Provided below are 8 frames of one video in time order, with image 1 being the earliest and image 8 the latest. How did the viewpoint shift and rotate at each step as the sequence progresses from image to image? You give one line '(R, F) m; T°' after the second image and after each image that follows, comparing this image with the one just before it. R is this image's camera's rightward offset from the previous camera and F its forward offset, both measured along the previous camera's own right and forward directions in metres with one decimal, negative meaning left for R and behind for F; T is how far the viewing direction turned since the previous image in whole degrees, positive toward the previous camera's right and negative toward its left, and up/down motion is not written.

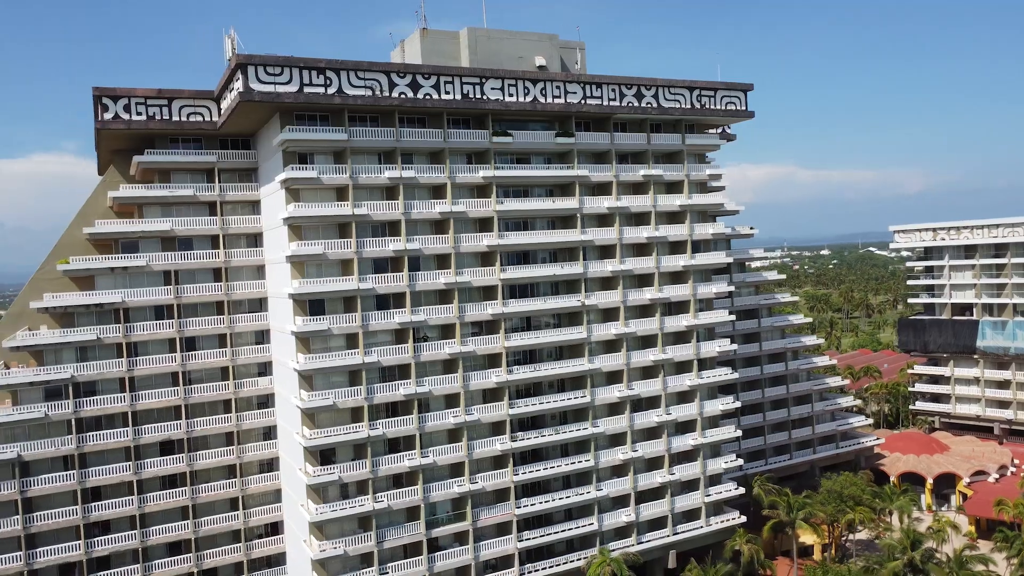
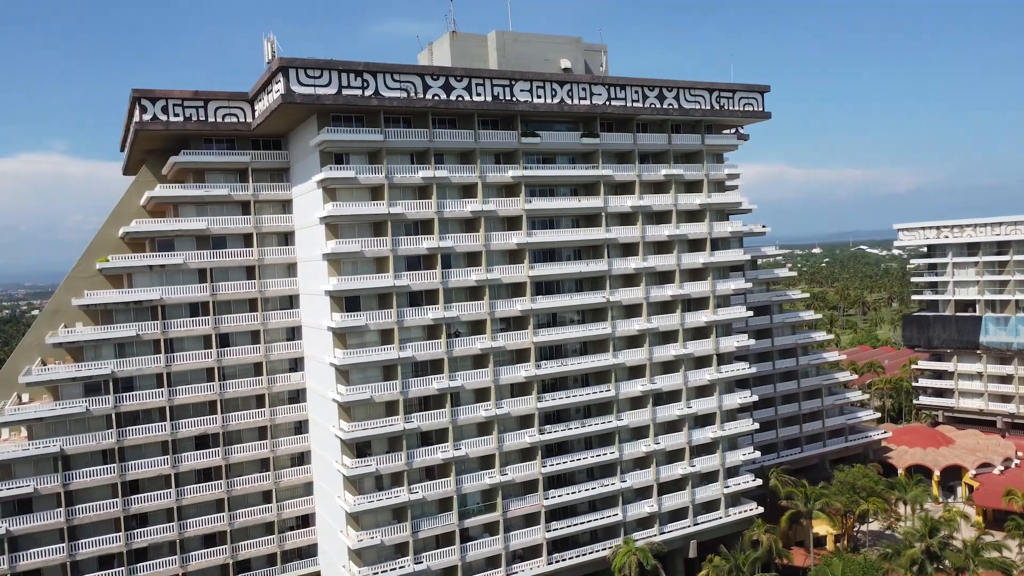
(-2.0, -1.1) m; +1°
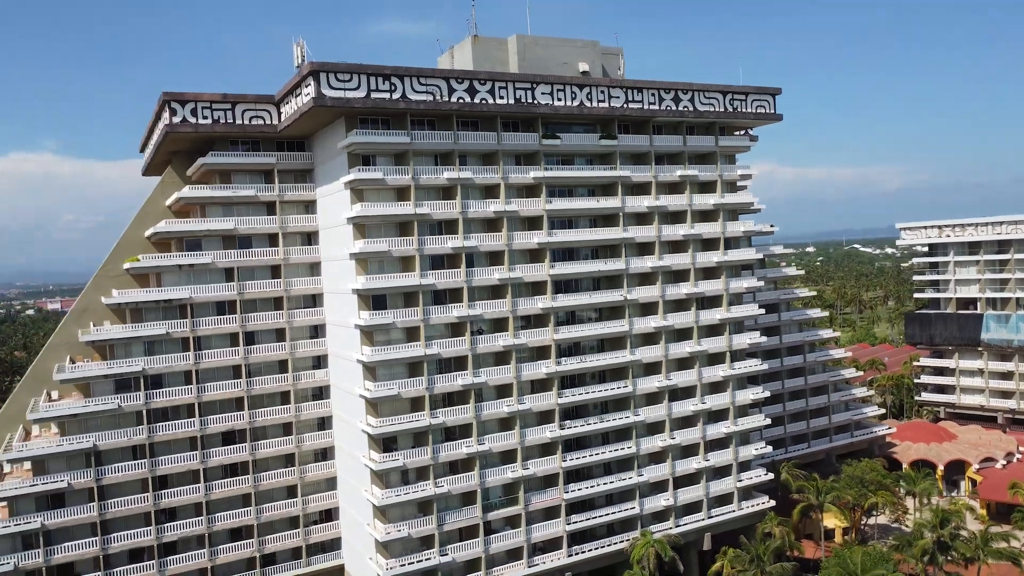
(-1.5, -1.0) m; 0°
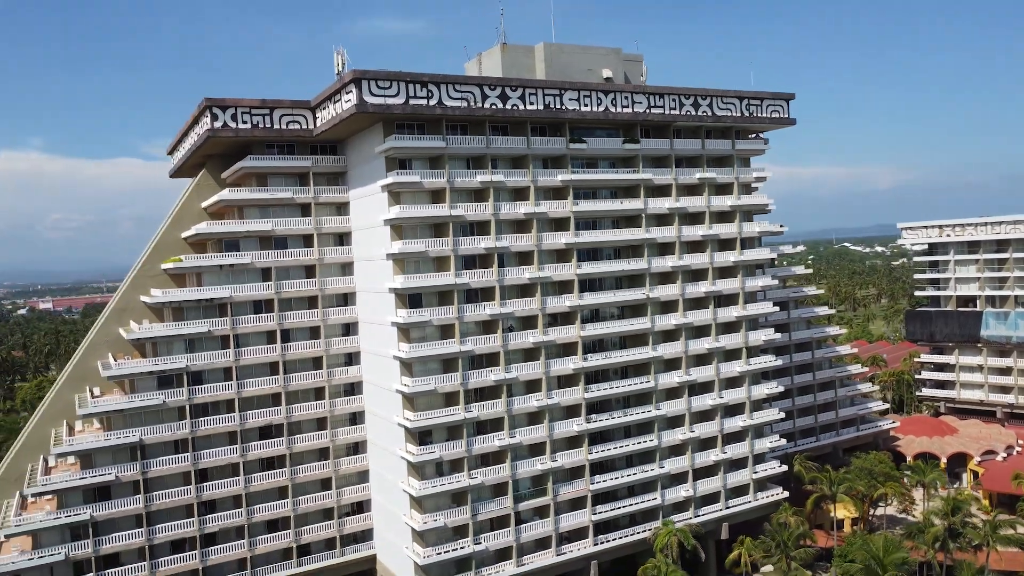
(-2.2, -1.6) m; +1°
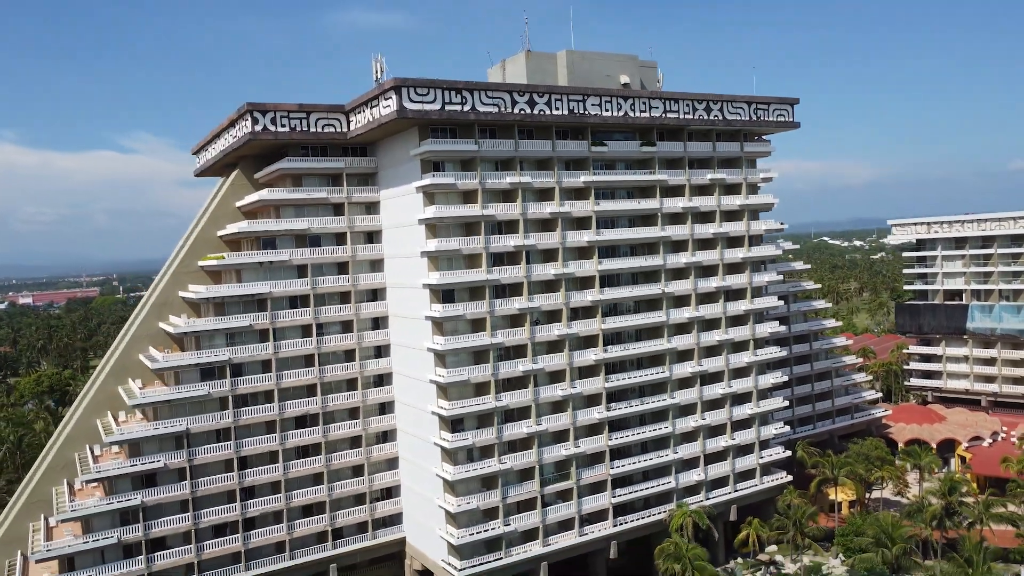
(-2.7, -2.4) m; +1°
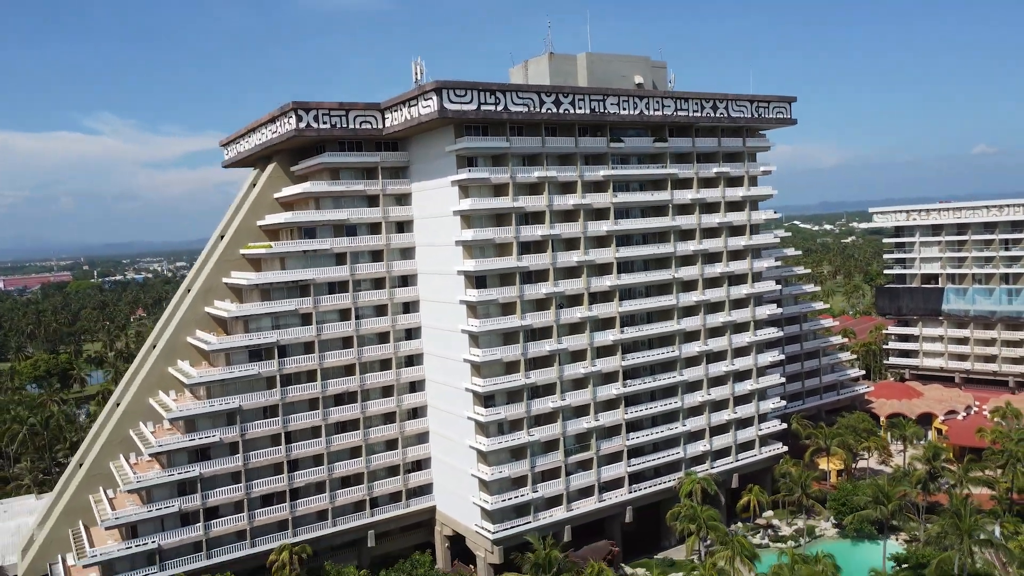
(-3.4, -3.6) m; +2°
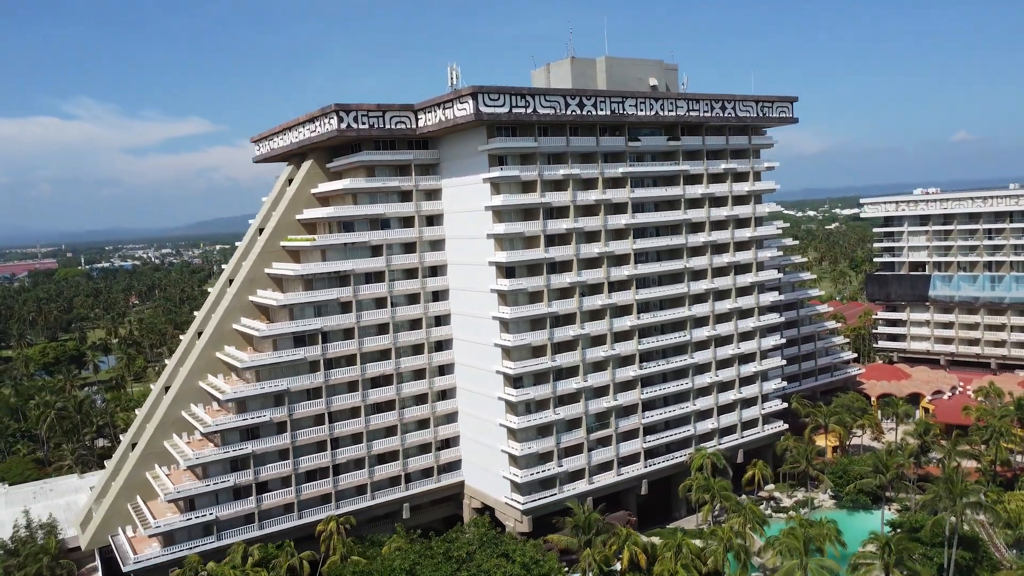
(-2.9, -3.6) m; +1°
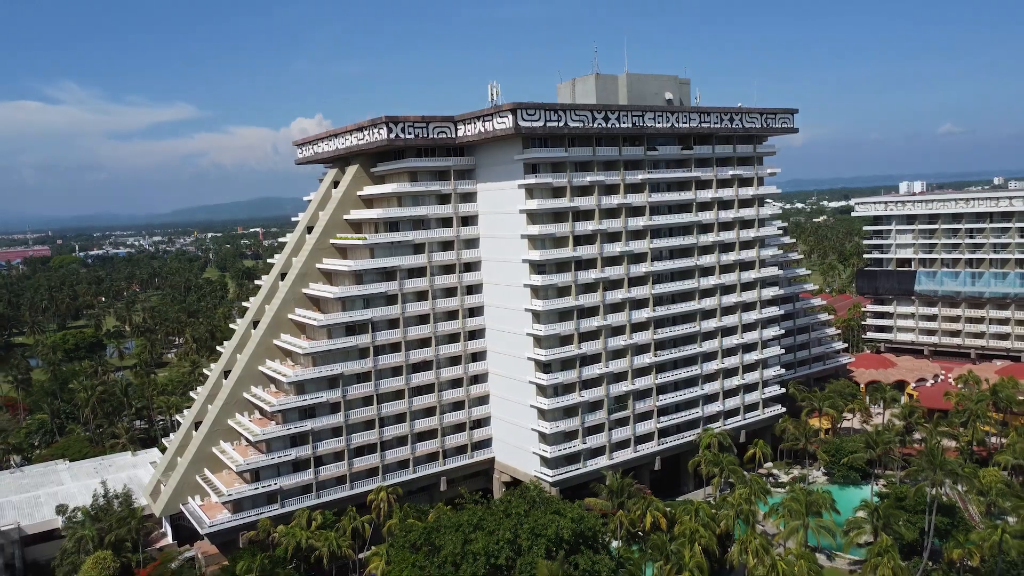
(-3.3, -5.6) m; +1°
